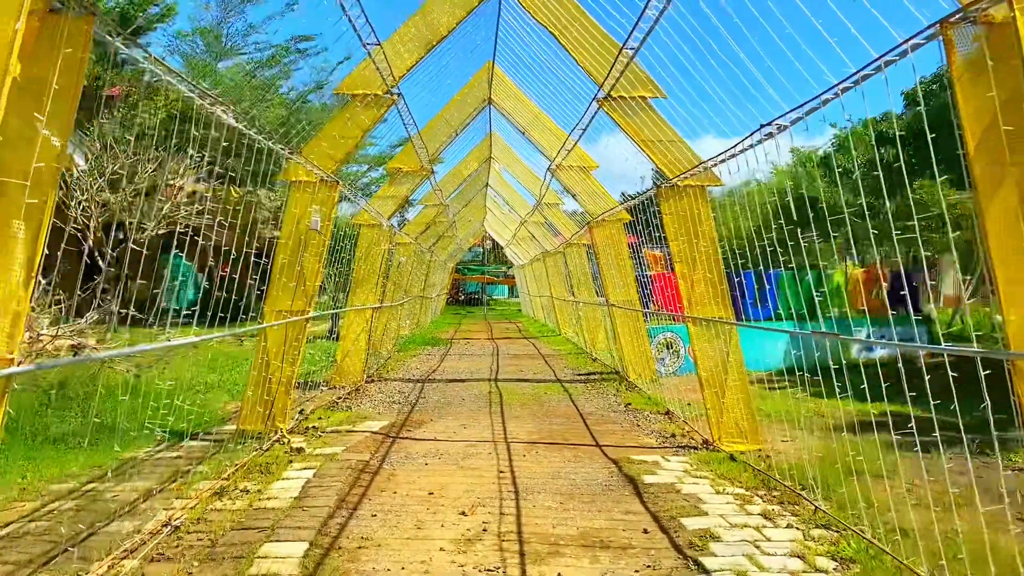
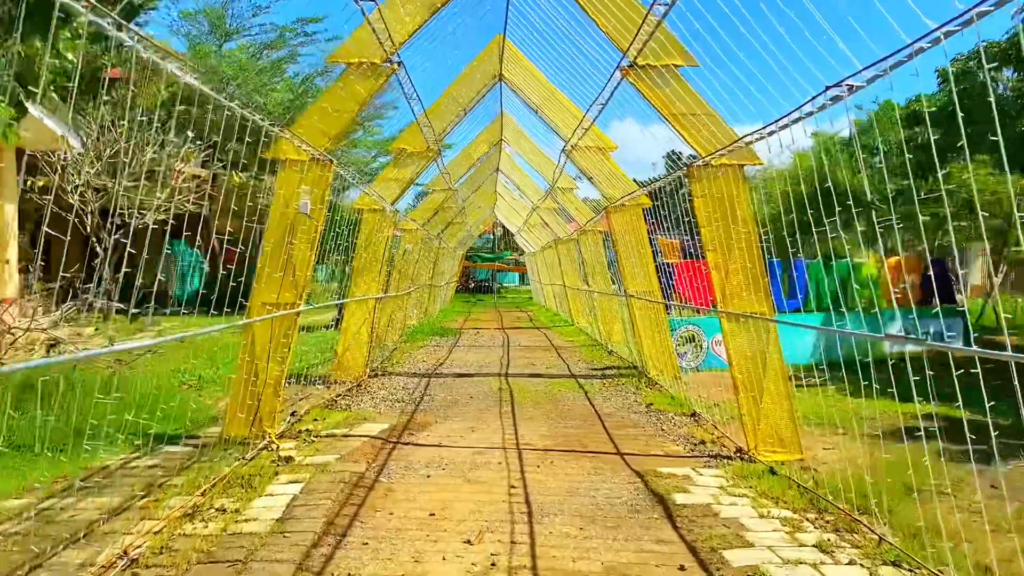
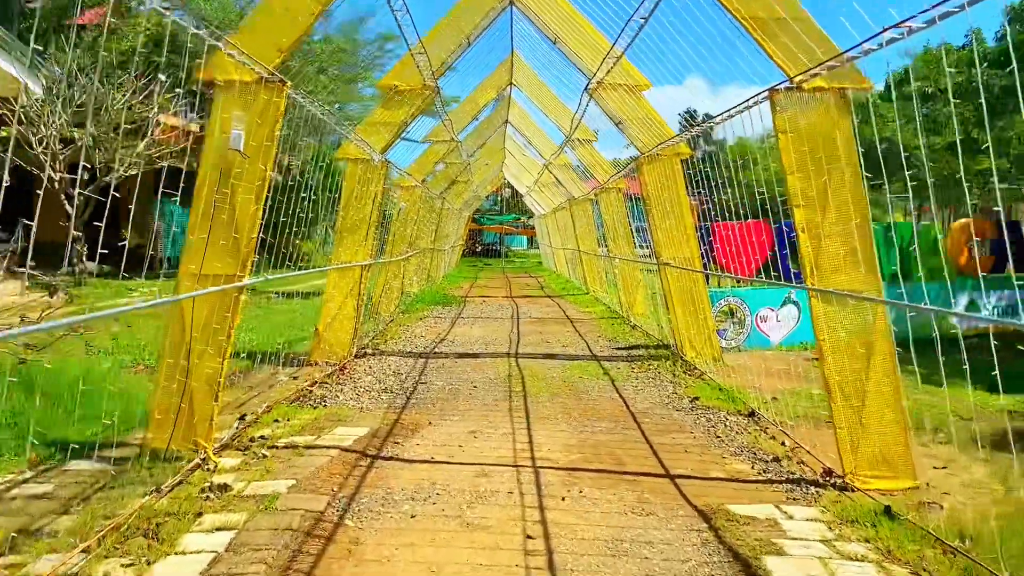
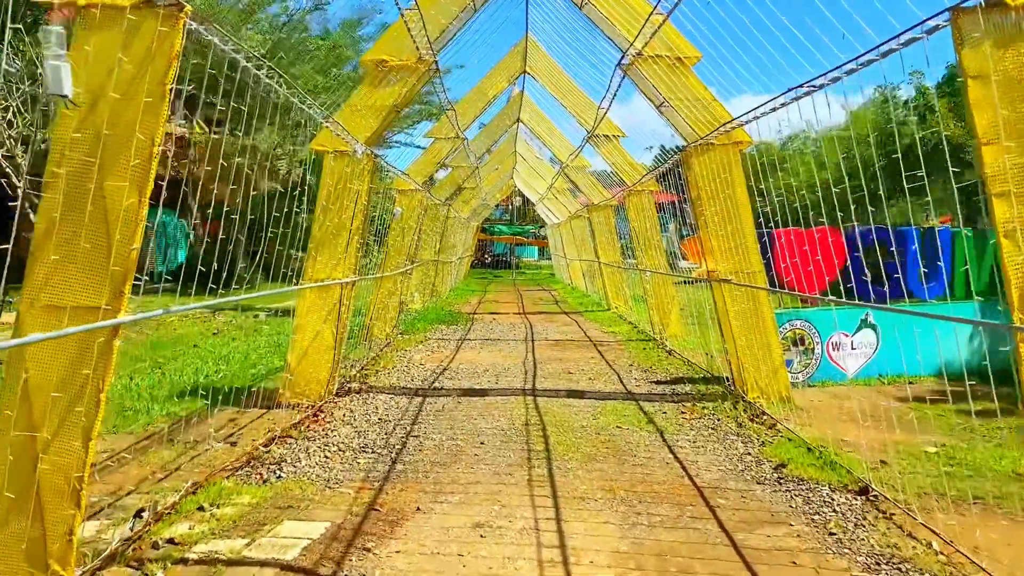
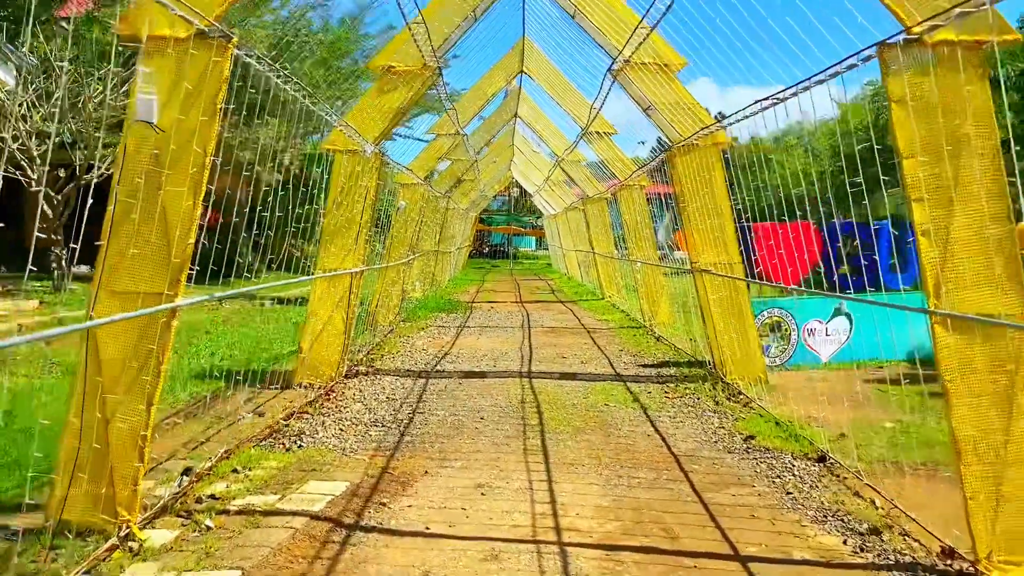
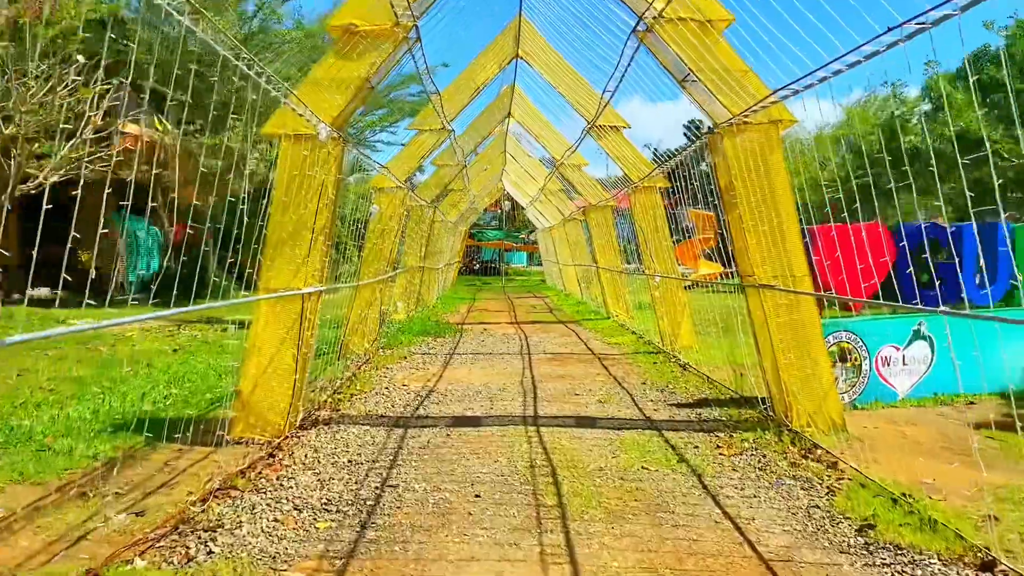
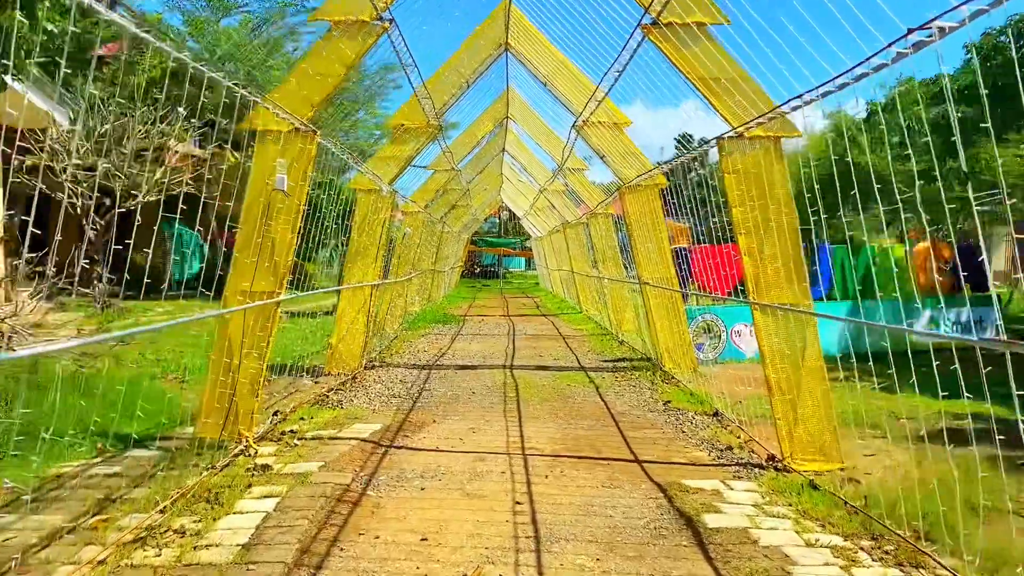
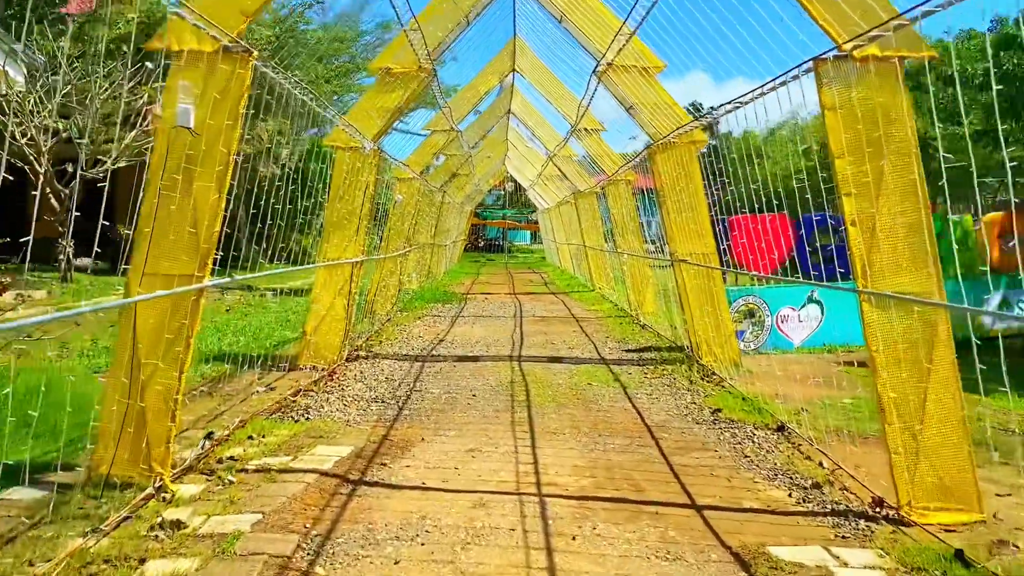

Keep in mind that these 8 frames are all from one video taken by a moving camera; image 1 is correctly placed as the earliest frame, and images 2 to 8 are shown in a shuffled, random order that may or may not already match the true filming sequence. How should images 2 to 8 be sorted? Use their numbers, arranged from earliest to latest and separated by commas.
2, 7, 3, 8, 5, 4, 6
